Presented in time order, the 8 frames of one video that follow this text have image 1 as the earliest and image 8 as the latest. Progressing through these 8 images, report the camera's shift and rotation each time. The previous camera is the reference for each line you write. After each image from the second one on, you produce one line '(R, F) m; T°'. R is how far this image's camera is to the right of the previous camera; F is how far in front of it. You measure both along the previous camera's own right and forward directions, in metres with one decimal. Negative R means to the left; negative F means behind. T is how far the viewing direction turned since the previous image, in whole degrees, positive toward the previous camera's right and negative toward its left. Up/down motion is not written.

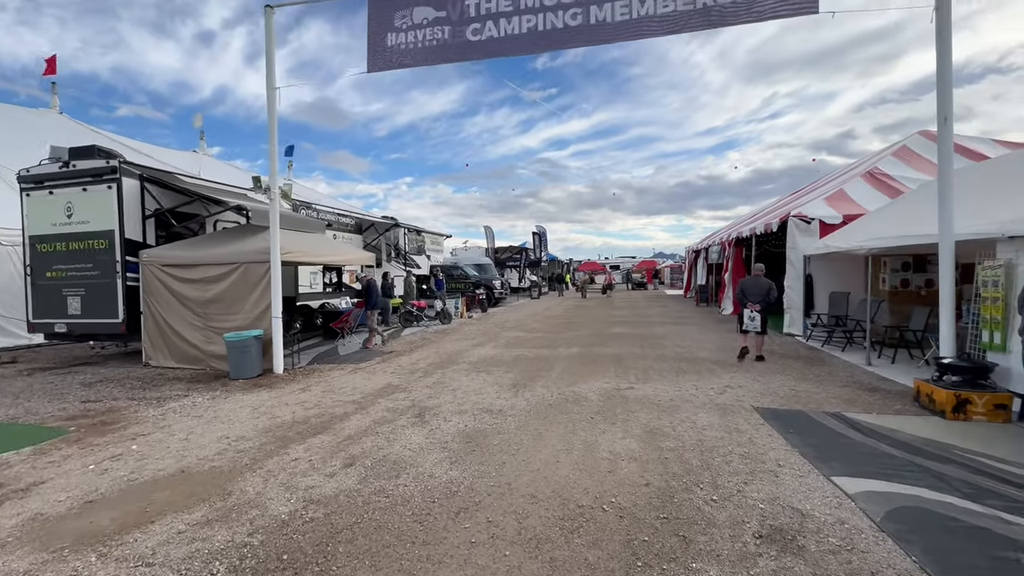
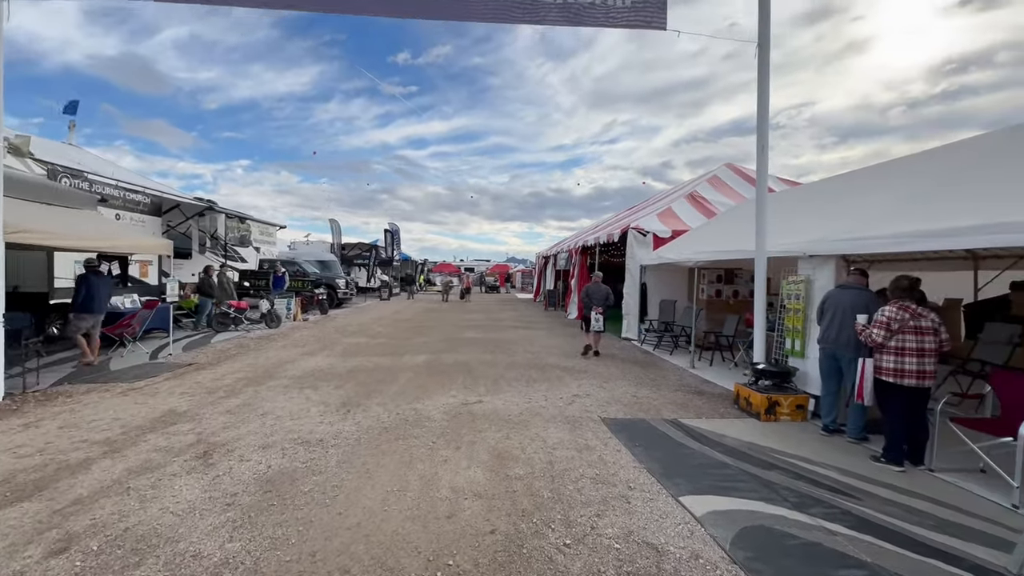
(+0.2, +0.7) m; +18°
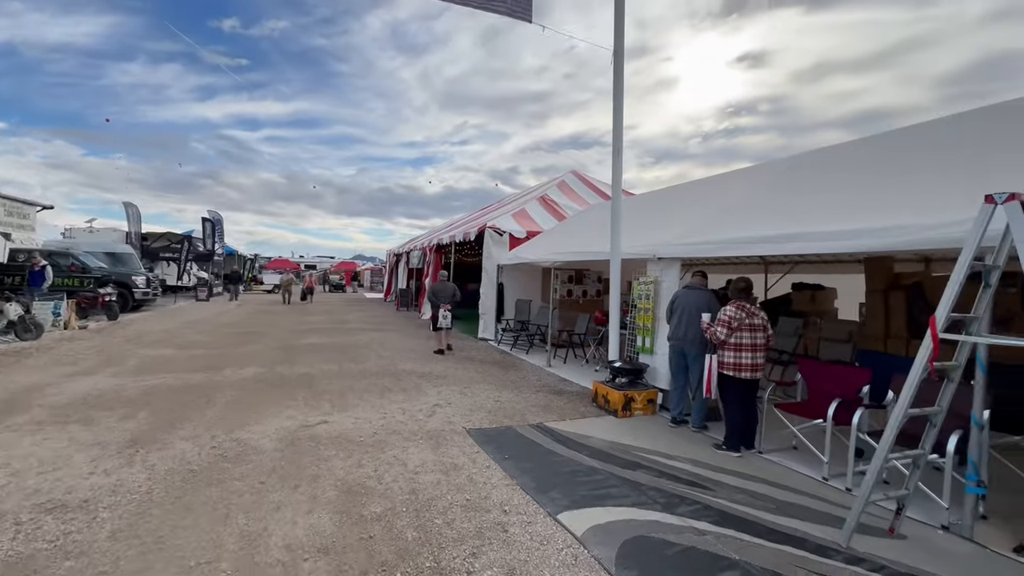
(-0.1, +0.5) m; +18°
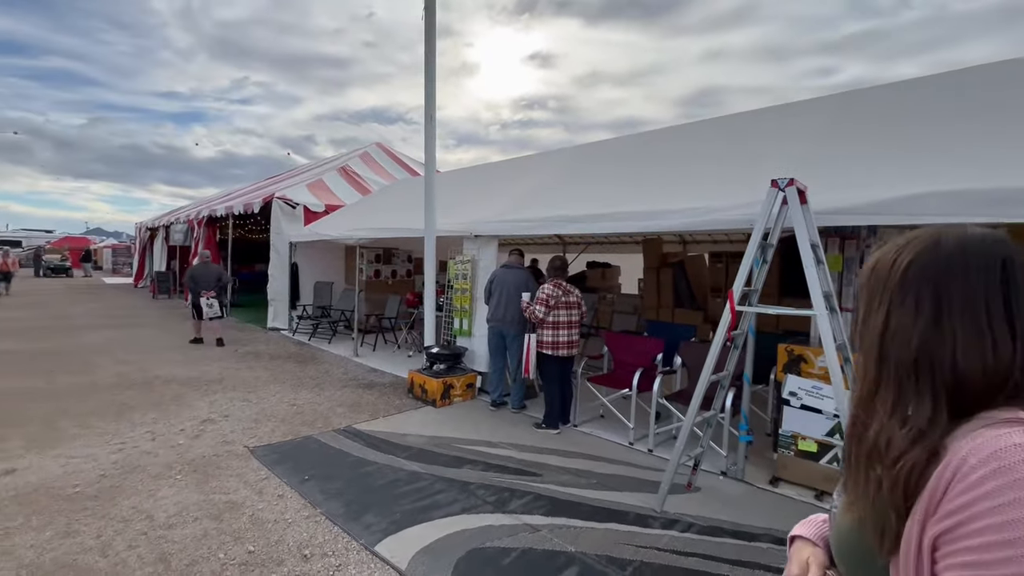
(0.0, +0.5) m; +23°
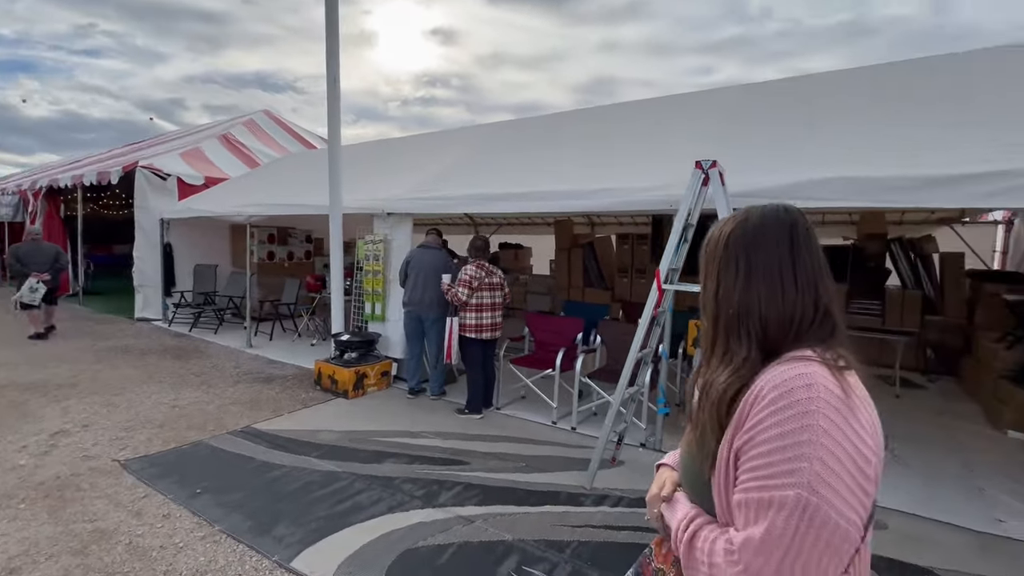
(-0.1, +0.2) m; +12°
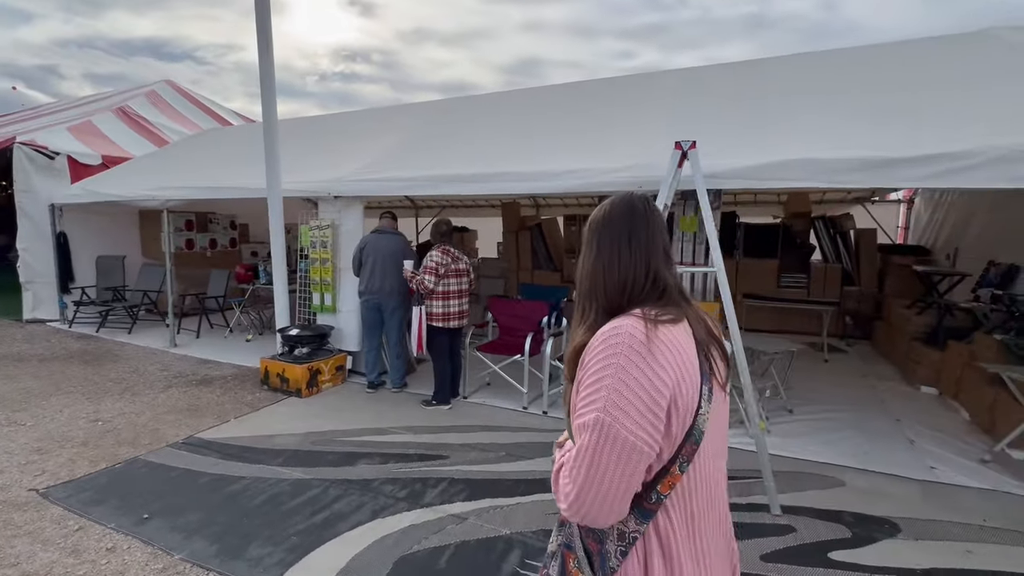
(-0.3, +0.1) m; +8°
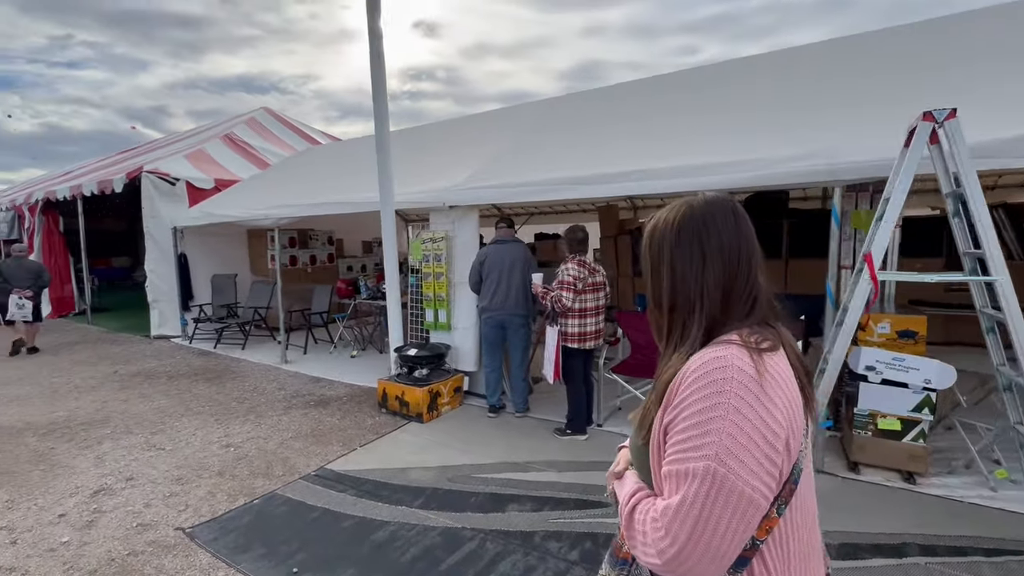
(-0.6, +0.4) m; -8°
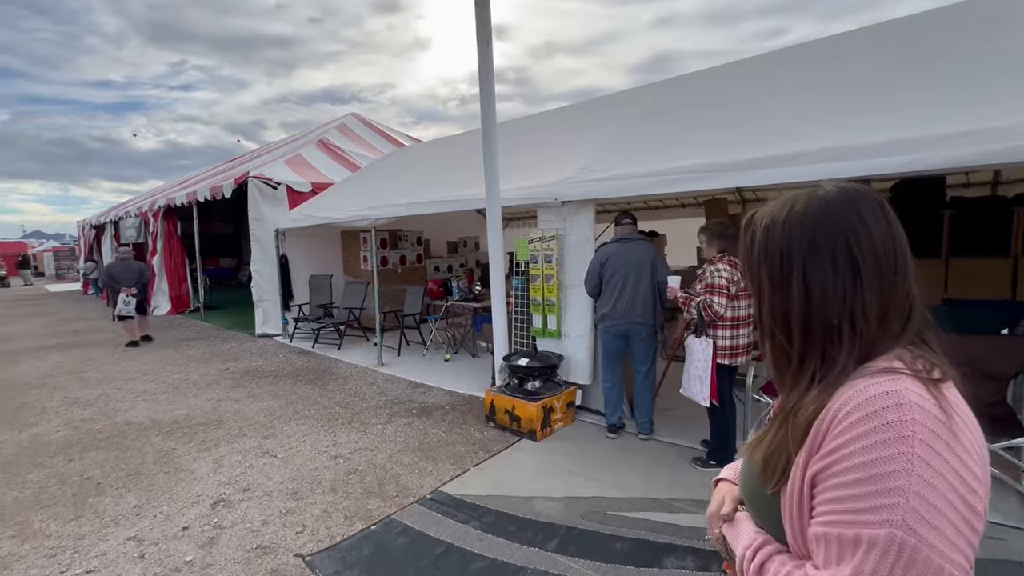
(-0.4, +0.4) m; -8°
